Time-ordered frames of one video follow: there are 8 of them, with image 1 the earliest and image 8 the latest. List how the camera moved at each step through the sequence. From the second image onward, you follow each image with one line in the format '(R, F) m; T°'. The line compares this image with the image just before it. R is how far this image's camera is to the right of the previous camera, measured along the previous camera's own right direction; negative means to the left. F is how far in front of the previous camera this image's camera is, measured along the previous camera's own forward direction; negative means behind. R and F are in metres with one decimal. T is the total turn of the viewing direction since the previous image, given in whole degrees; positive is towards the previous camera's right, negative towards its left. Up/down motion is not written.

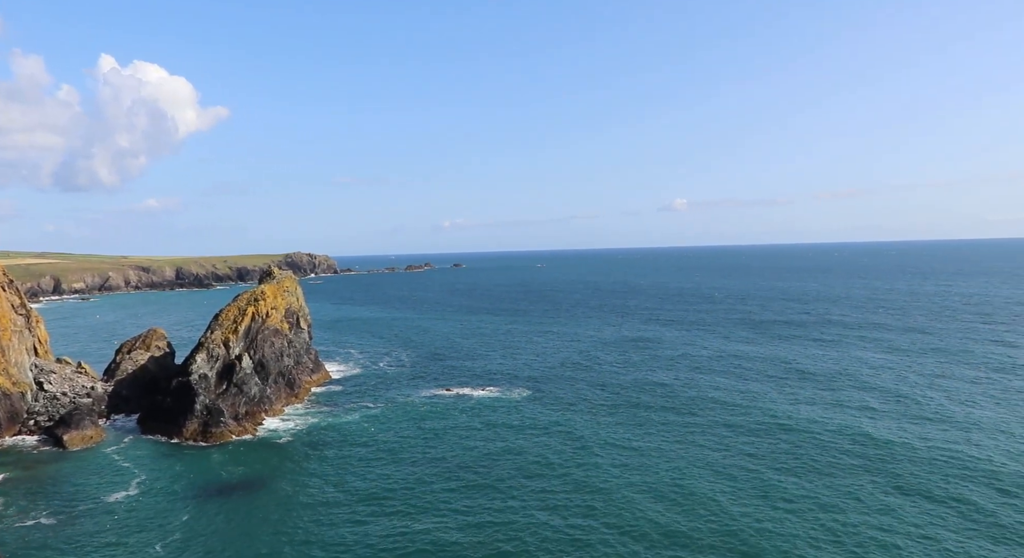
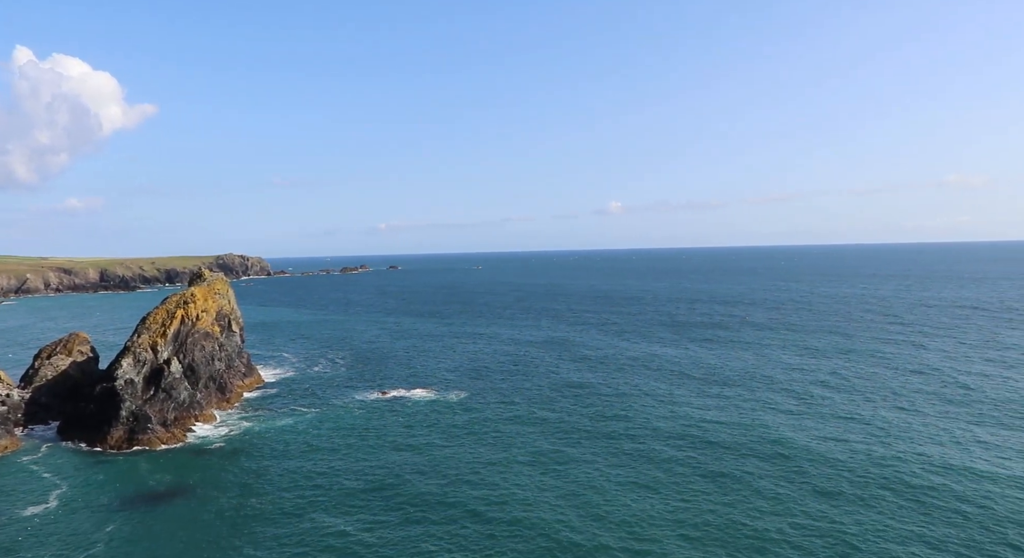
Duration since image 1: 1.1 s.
(+1.0, -3.0) m; +5°
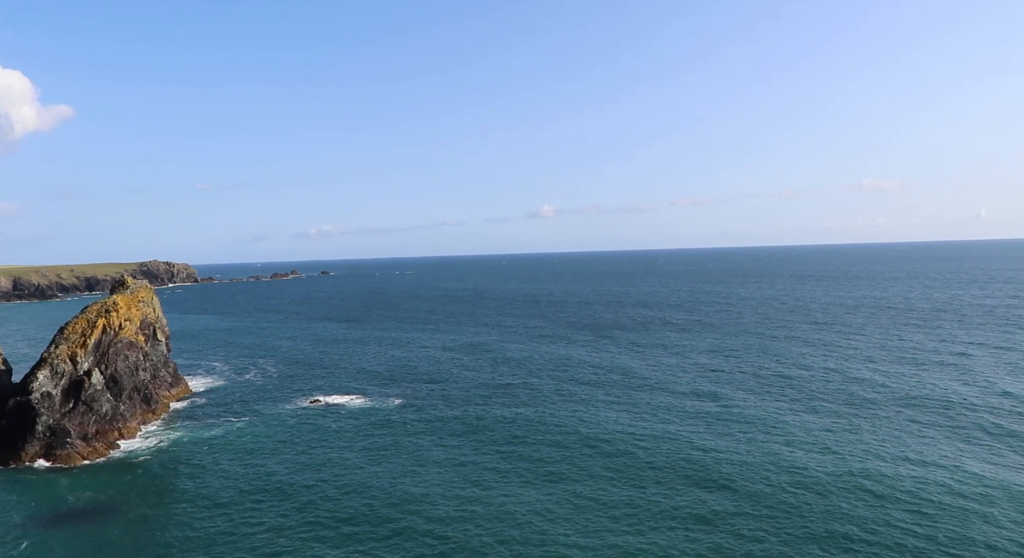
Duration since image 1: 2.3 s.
(+0.2, -0.4) m; +5°
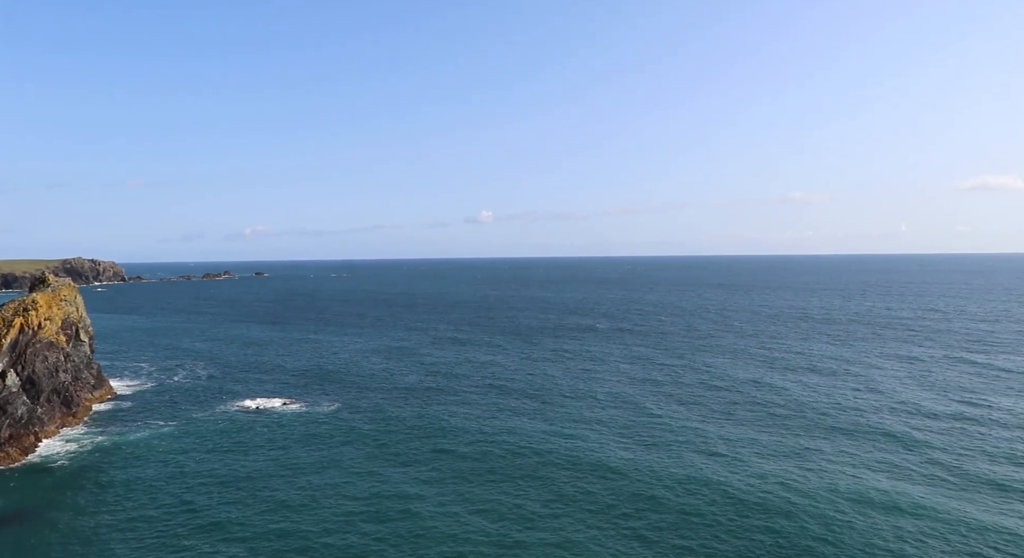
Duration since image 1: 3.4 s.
(+0.2, -0.5) m; +5°
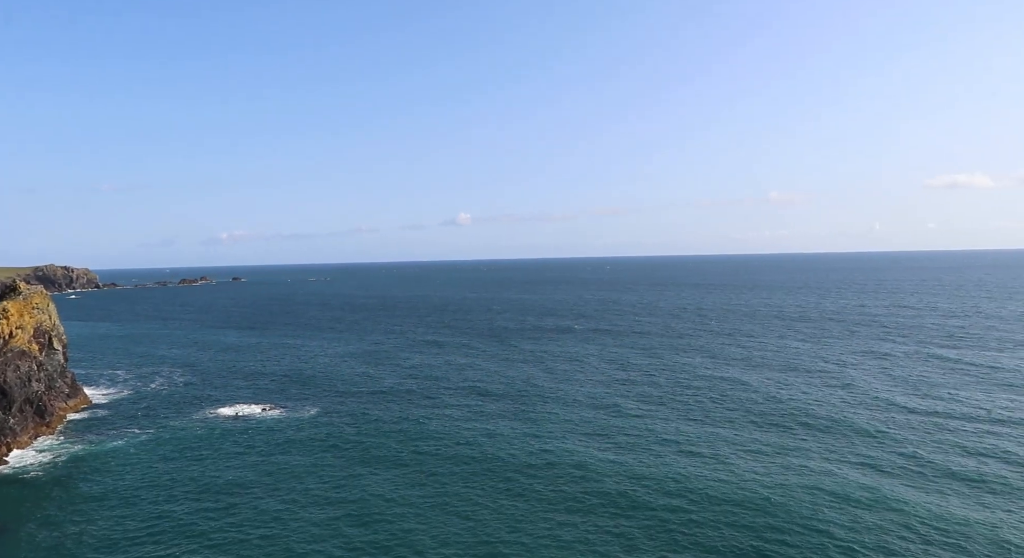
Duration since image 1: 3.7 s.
(-0.9, +0.7) m; -14°
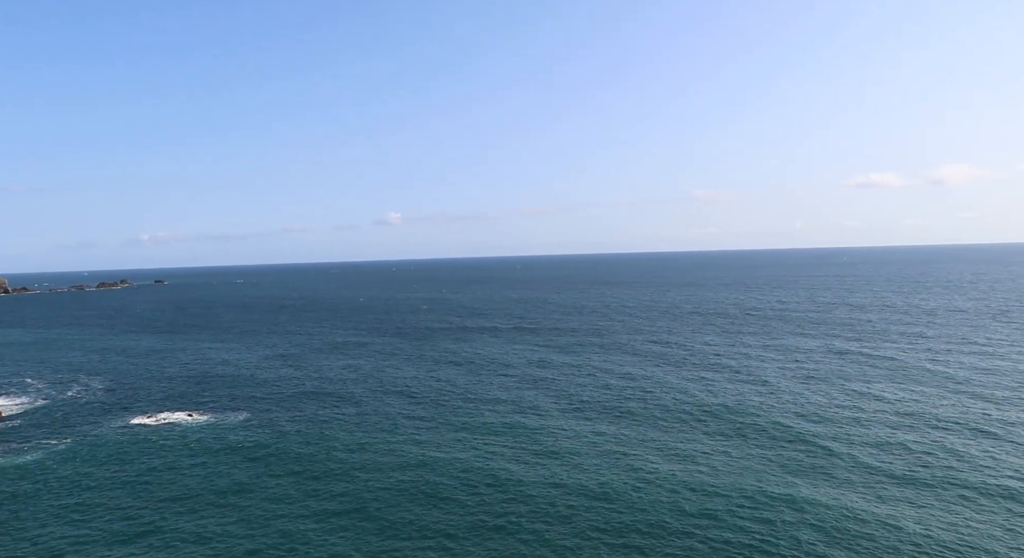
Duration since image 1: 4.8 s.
(+0.4, -0.3) m; +5°
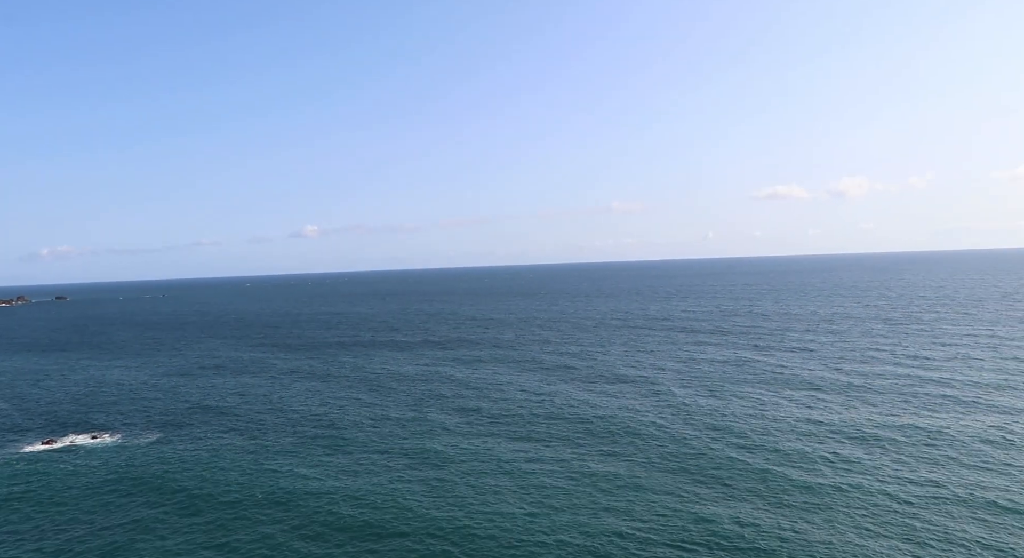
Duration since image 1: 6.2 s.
(+0.5, -0.8) m; +6°
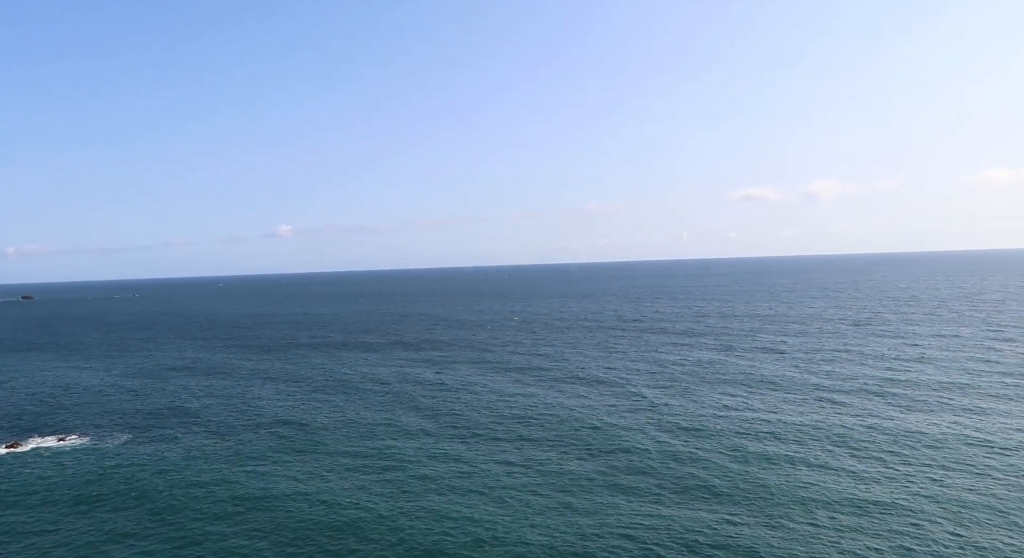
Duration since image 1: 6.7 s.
(+0.3, +1.3) m; -11°
